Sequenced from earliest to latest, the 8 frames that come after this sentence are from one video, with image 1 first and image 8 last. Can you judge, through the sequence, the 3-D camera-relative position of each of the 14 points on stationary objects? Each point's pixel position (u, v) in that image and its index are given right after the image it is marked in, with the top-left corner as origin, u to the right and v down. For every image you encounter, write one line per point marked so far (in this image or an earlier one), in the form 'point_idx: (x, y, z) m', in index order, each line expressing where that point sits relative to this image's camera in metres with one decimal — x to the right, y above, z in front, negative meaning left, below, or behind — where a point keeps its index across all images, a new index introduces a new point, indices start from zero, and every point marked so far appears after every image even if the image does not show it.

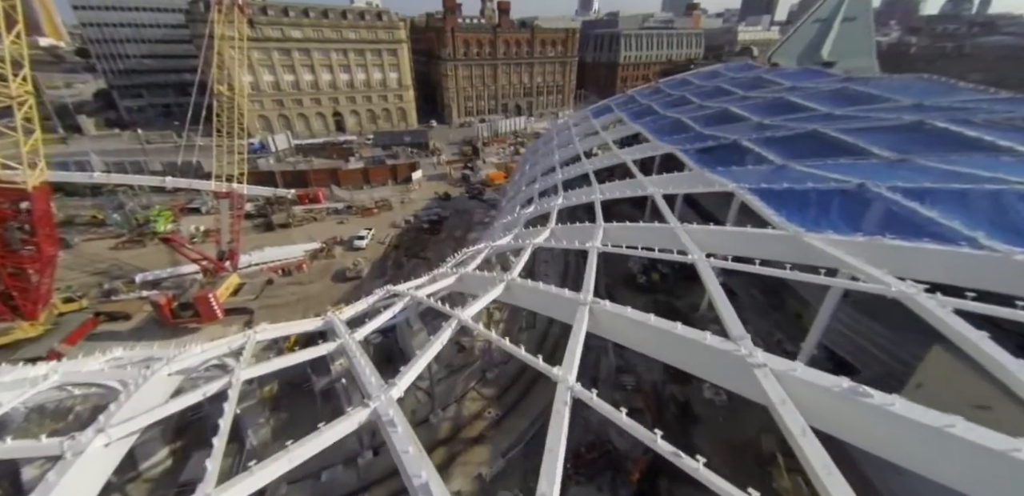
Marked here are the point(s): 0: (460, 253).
0: (-2.0, -0.3, +15.0) m
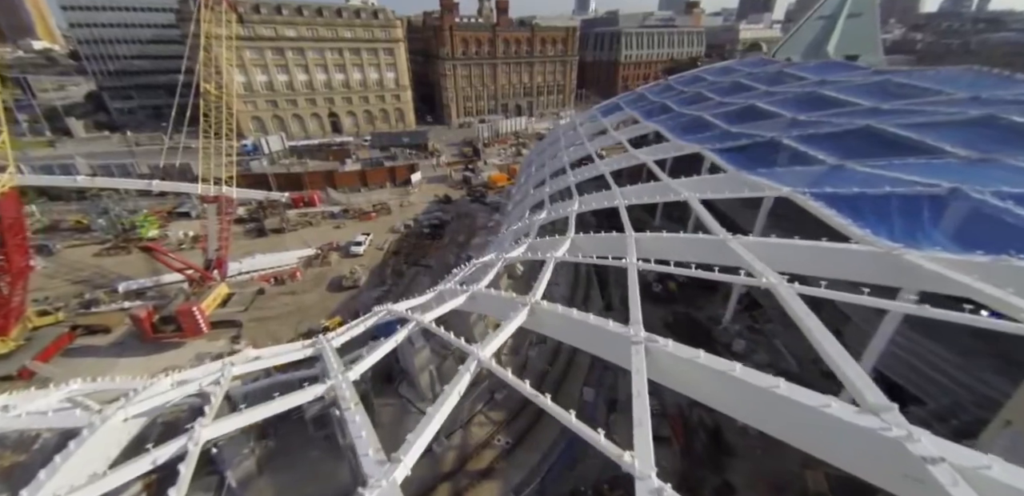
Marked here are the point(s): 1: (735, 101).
0: (-1.5, -0.7, +13.6) m
1: (+11.6, +7.6, +18.8) m
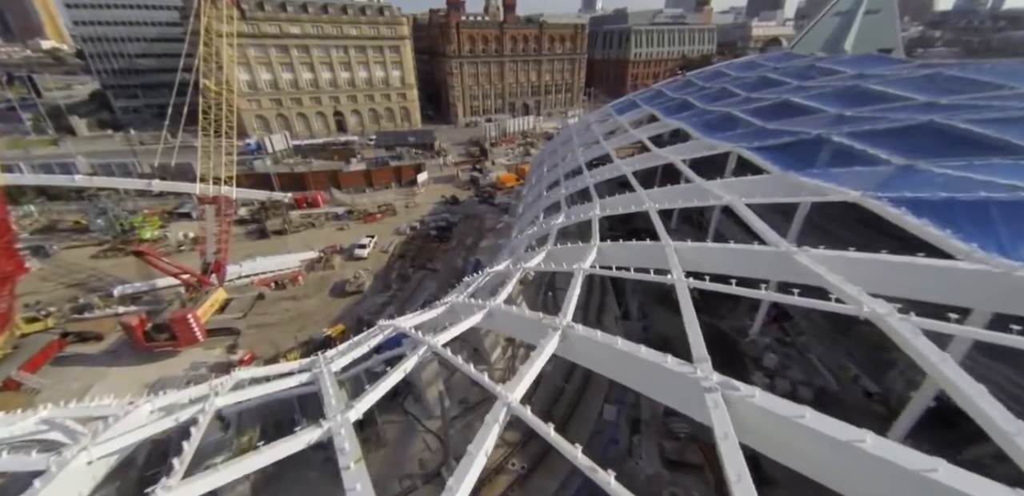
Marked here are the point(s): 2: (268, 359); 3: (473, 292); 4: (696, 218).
0: (-0.9, -1.0, +12.5) m
1: (+12.3, +7.3, +17.5) m
2: (-11.2, -5.1, +16.5) m
3: (-1.2, -1.4, +11.4) m
4: (+9.5, +1.5, +18.6) m
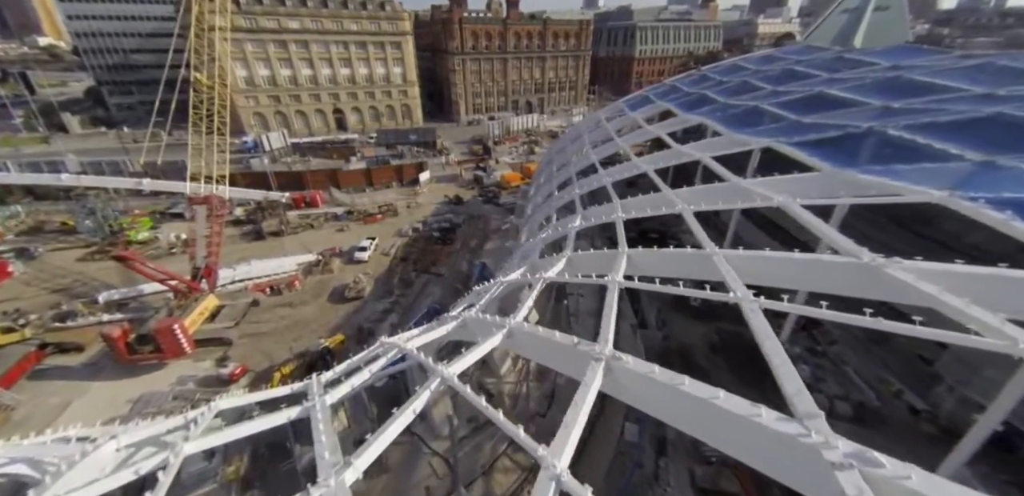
0: (-0.4, -1.2, +11.3) m
1: (+12.7, +7.1, +16.3) m
2: (-10.7, -5.3, +15.4) m
3: (-0.8, -1.6, +10.3) m
4: (+10.0, +1.3, +17.4) m
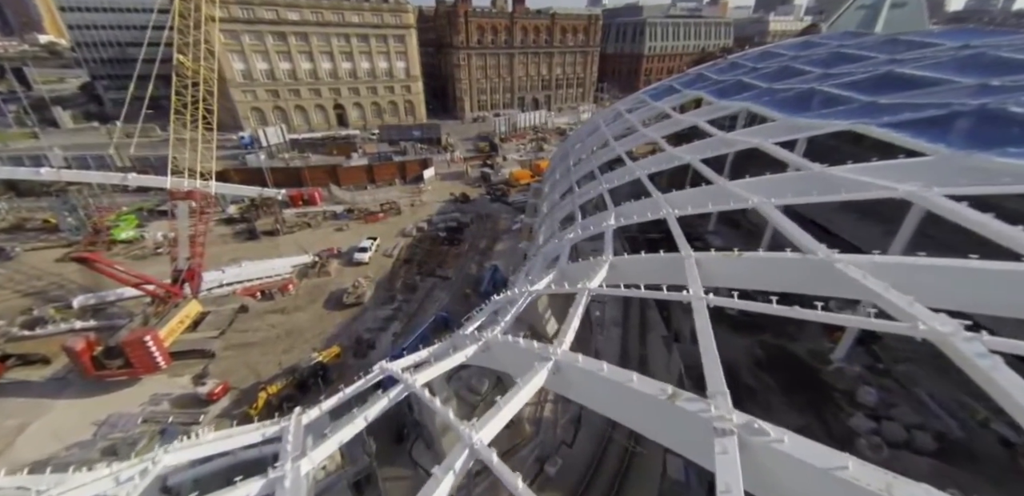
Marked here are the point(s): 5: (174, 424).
0: (+0.3, -1.2, +9.4) m
1: (+13.5, +7.0, +14.4) m
2: (-10.0, -5.3, +13.5) m
3: (-0.1, -1.6, +8.4) m
4: (+10.7, +1.2, +15.5) m
5: (-11.4, -5.9, +12.3) m
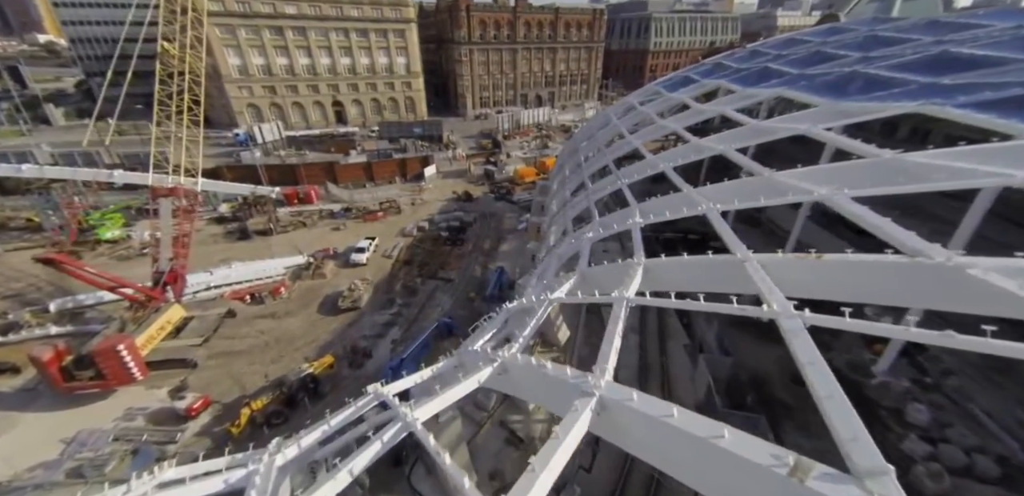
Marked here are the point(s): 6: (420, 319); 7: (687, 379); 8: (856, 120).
0: (+0.6, -1.2, +8.2) m
1: (+13.9, +7.0, +13.1) m
2: (-9.7, -5.3, +12.3) m
3: (+0.3, -1.7, +7.1) m
4: (+11.1, +1.2, +14.2) m
5: (-11.1, -6.0, +11.0) m
6: (-4.2, -3.2, +16.1) m
7: (+5.6, -4.1, +11.5) m
8: (+9.1, +3.4, +9.6) m
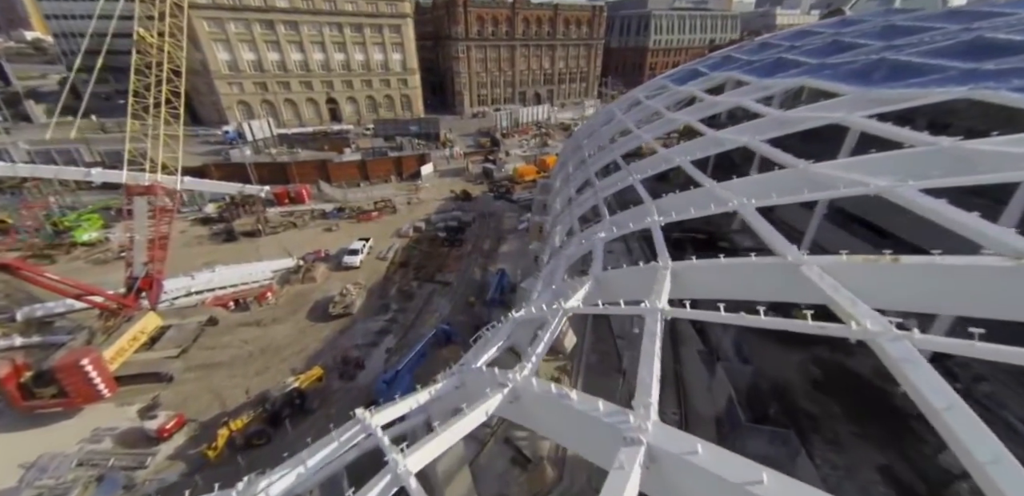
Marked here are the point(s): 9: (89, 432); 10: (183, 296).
0: (+0.8, -1.3, +7.2) m
1: (+14.0, +7.0, +12.2) m
2: (-9.5, -5.4, +11.2) m
3: (+0.5, -1.7, +6.1) m
4: (+11.2, +1.2, +13.3) m
5: (-10.9, -6.1, +10.0) m
6: (-4.1, -3.2, +15.1) m
7: (+5.8, -4.2, +10.6) m
8: (+9.2, +3.4, +8.7) m
9: (-13.1, -5.7, +11.2) m
10: (-14.9, -2.1, +16.5) m
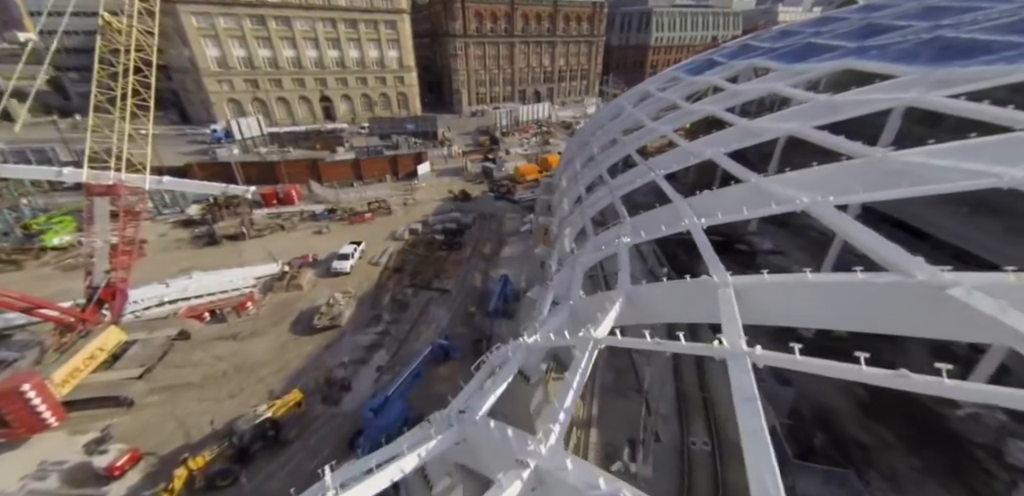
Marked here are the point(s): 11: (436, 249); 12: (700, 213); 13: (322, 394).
0: (+1.0, -1.4, +5.7) m
1: (+14.1, +6.9, +10.9) m
2: (-9.3, -5.6, +9.7) m
3: (+0.7, -1.9, +4.7) m
4: (+11.3, +1.1, +11.9) m
5: (-10.7, -6.3, +8.5) m
6: (-3.9, -3.4, +13.7) m
7: (+6.0, -4.3, +9.1) m
8: (+9.4, +3.3, +7.3) m
9: (-12.9, -5.9, +9.7) m
10: (-14.8, -2.3, +15.0) m
11: (-4.2, -0.1, +19.9) m
12: (+4.0, +0.8, +7.9) m
13: (-6.0, -4.6, +11.4) m
